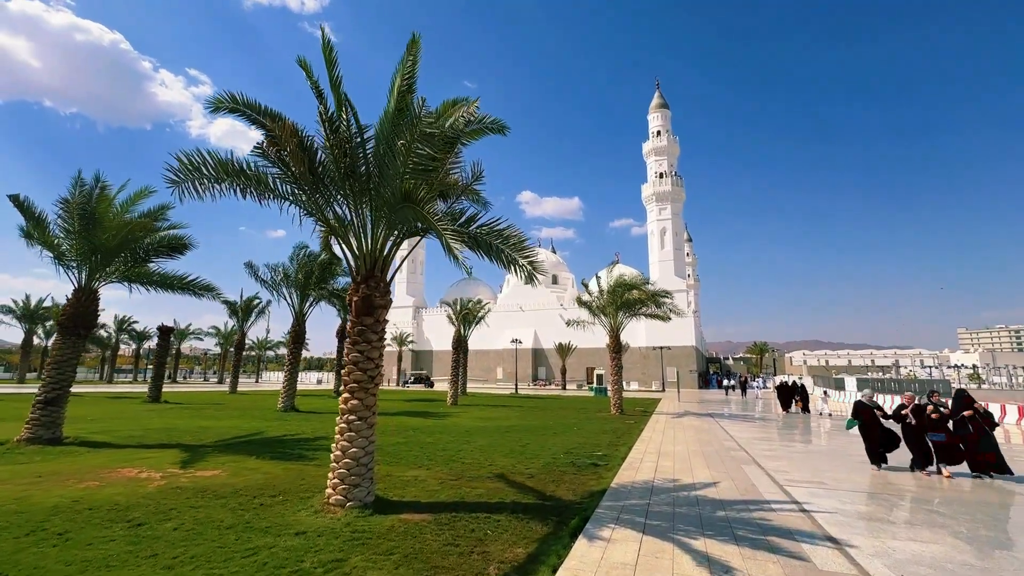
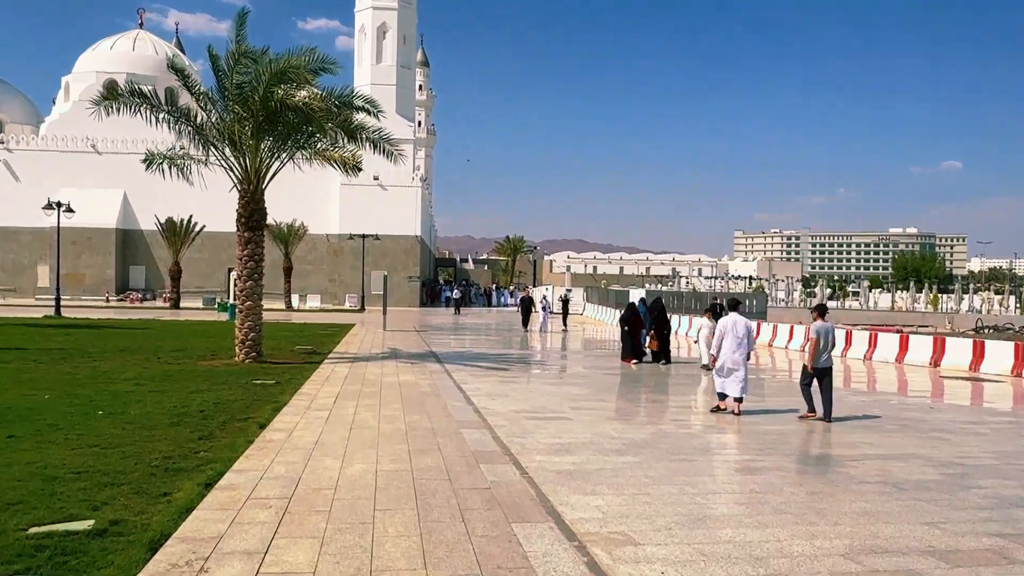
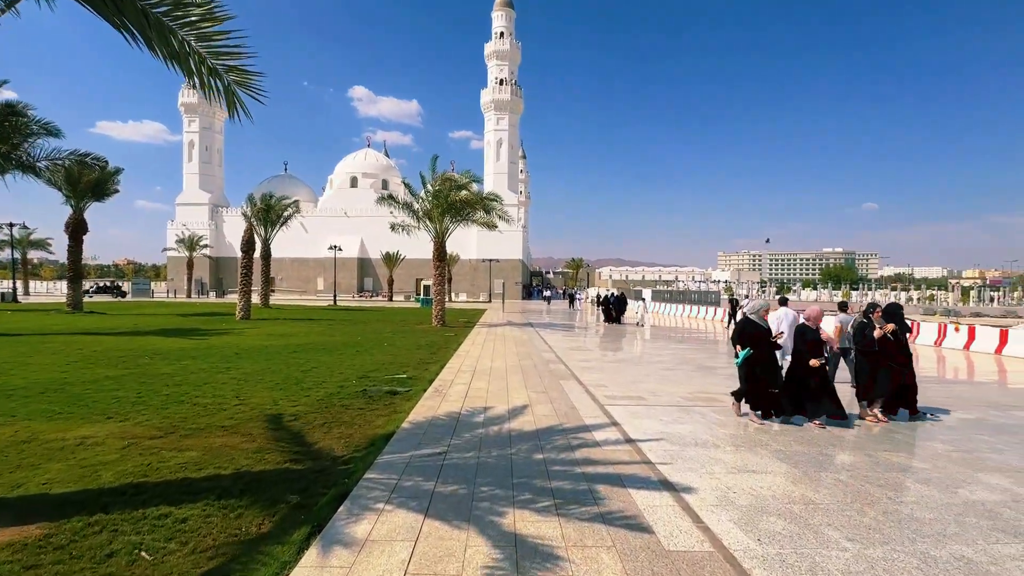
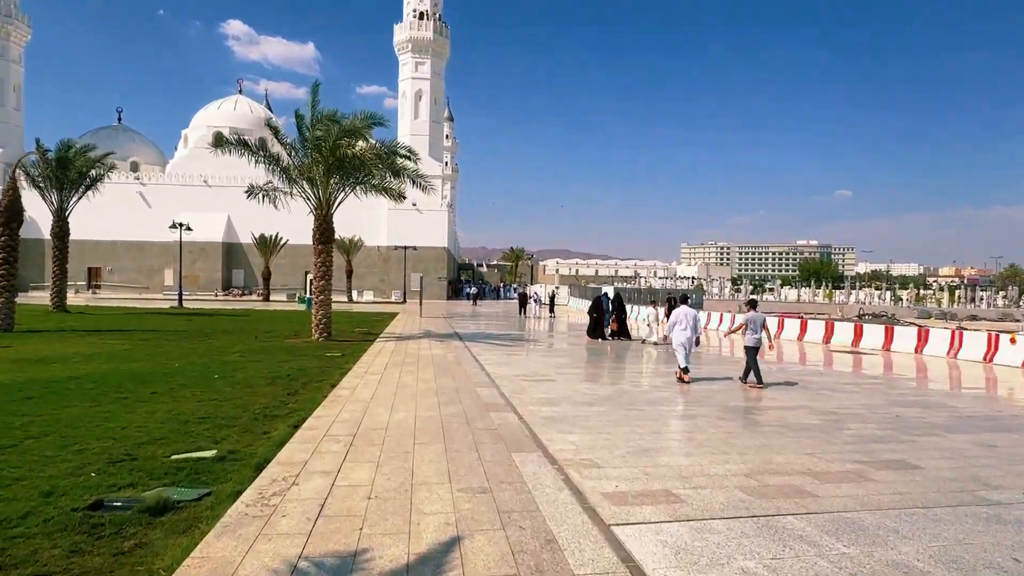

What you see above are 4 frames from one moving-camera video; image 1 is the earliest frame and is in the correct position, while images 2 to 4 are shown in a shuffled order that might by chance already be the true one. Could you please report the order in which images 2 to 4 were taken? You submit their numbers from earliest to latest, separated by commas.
3, 4, 2
